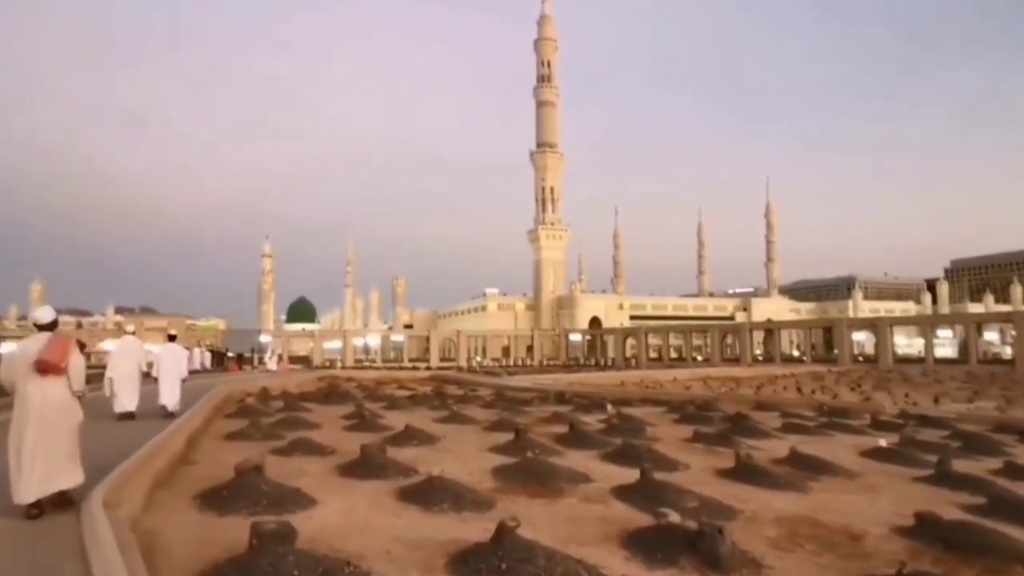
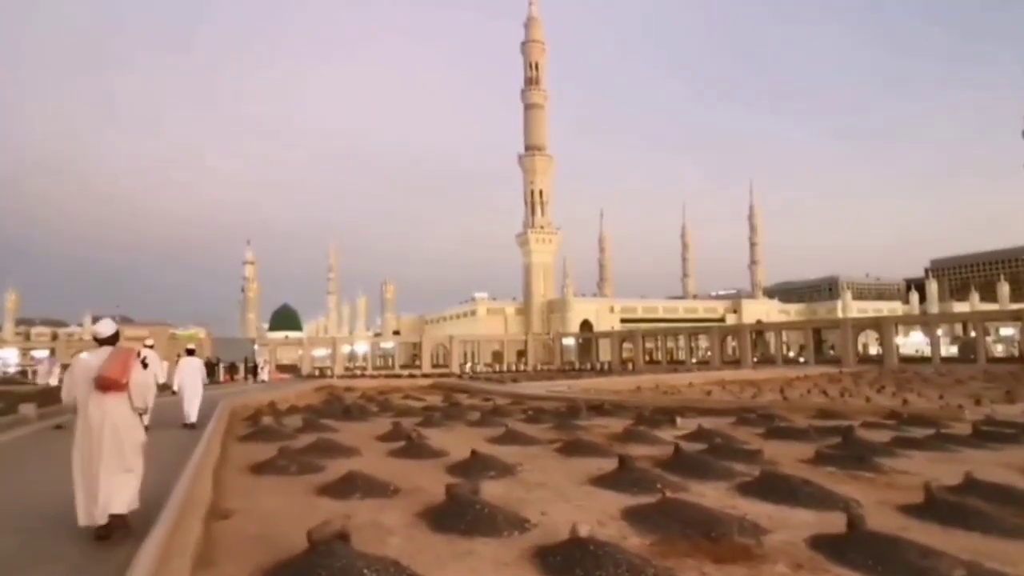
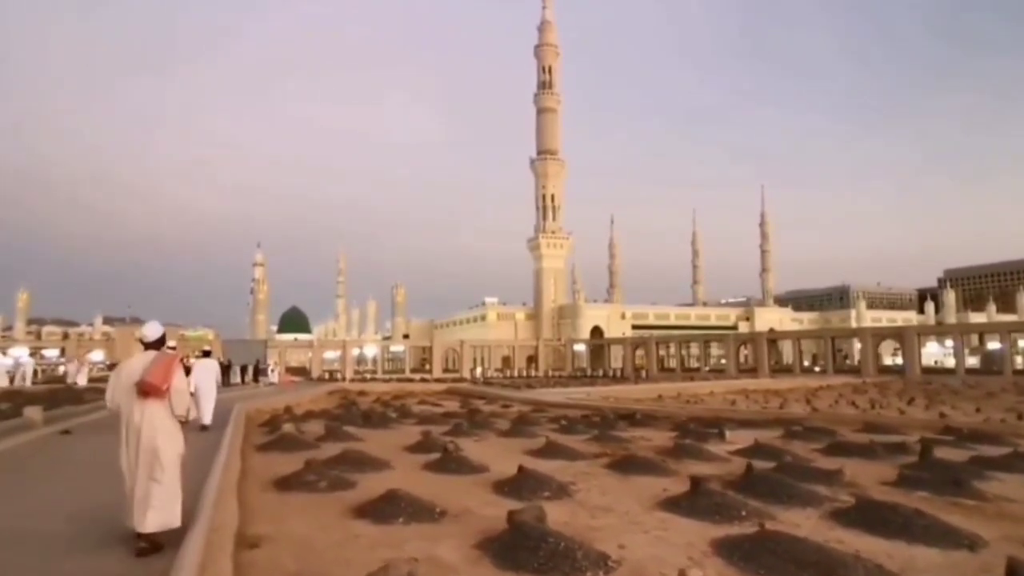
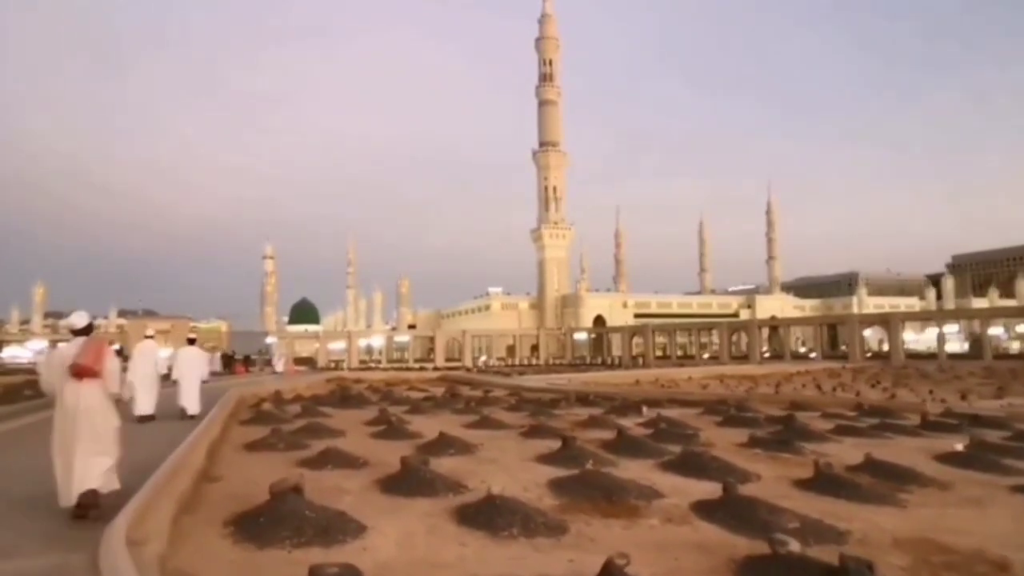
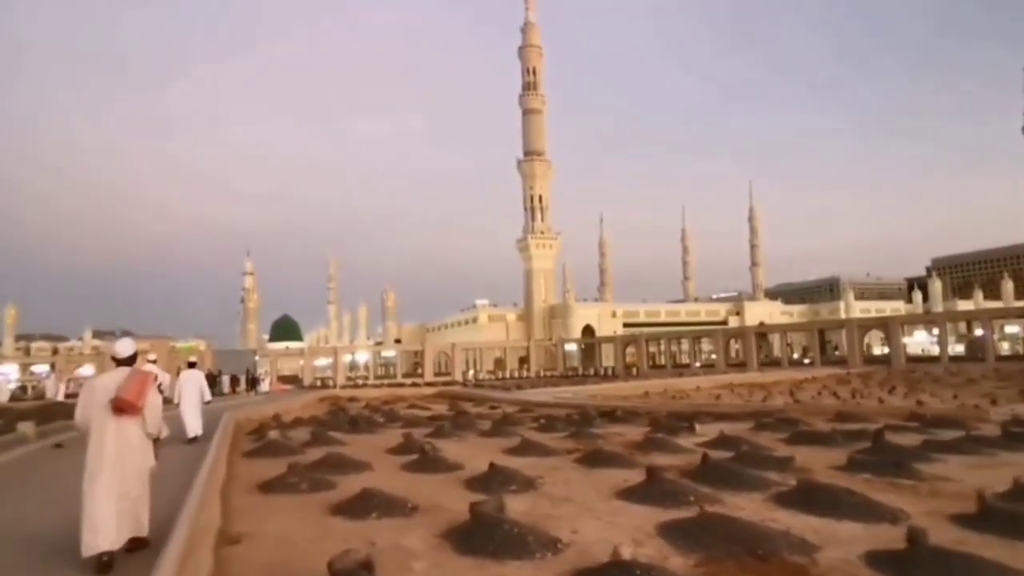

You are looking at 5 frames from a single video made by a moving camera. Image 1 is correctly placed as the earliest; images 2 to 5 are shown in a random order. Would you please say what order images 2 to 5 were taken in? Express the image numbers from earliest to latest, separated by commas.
4, 2, 5, 3
